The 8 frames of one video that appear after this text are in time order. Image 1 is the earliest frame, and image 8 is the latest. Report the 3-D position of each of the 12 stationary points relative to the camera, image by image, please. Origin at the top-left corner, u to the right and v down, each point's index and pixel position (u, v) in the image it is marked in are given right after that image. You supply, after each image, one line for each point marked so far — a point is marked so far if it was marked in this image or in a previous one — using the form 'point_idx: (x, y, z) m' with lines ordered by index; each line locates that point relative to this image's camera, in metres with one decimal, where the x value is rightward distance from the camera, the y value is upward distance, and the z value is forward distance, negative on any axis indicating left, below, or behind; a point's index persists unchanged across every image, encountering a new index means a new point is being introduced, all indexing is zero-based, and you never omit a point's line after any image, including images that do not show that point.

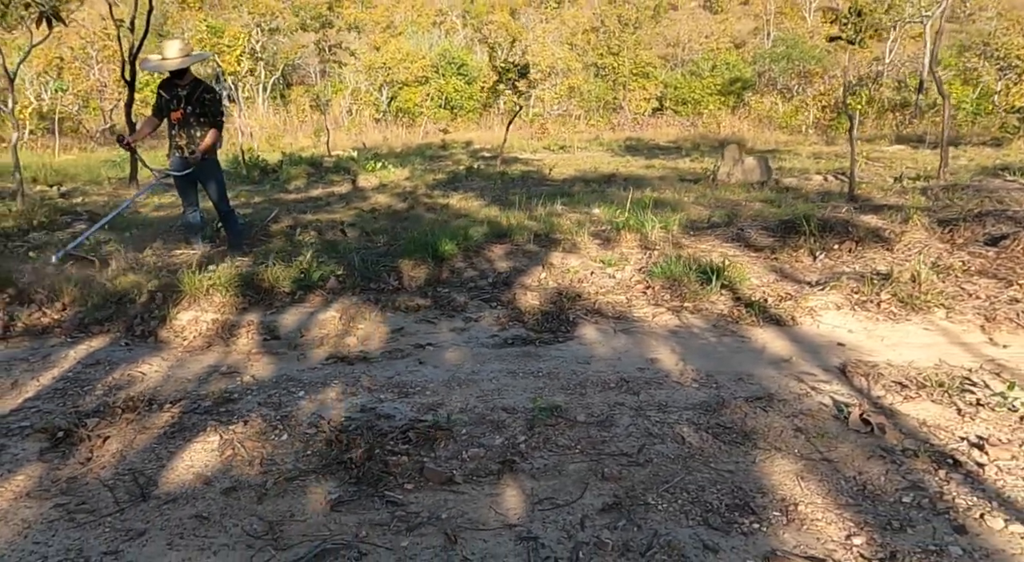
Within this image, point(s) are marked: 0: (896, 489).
0: (+1.2, -0.6, +2.4) m
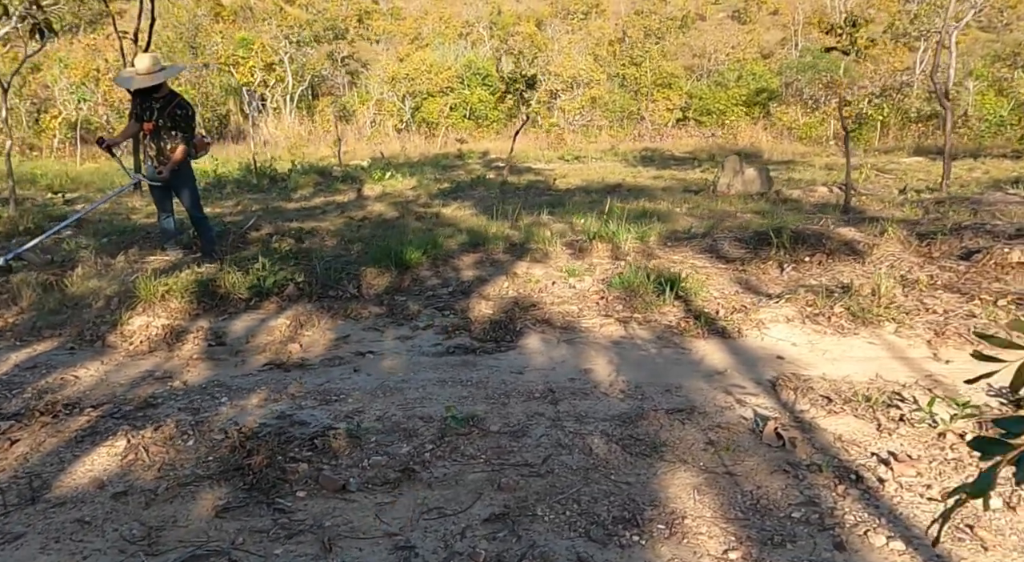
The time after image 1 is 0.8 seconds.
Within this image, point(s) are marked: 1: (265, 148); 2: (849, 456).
0: (+0.8, -0.7, +2.4) m
1: (-4.5, +2.6, +15.0) m
2: (+1.1, -0.6, +2.6) m
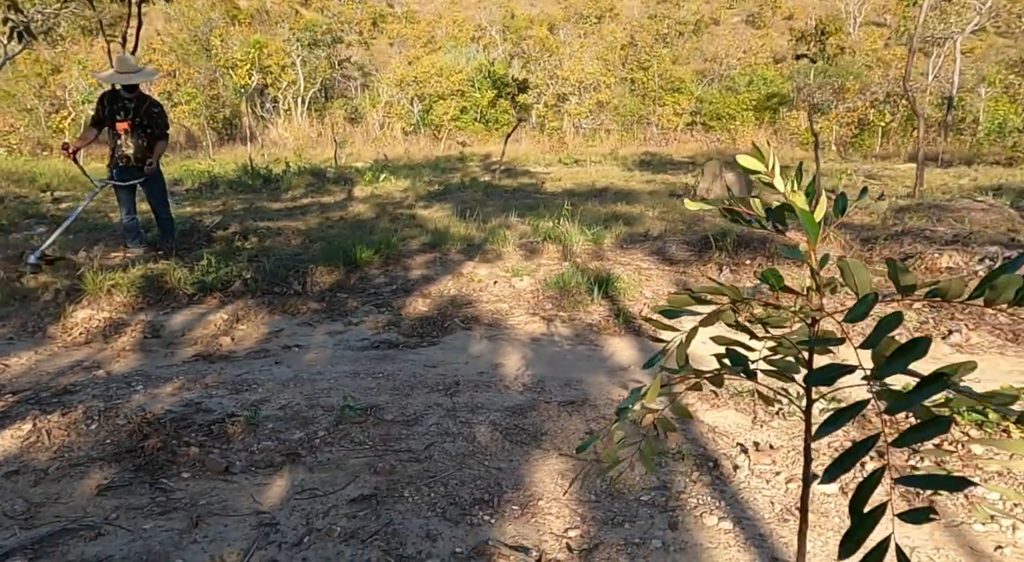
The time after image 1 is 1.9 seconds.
0: (+0.4, -0.7, +2.5) m
1: (-4.7, +2.6, +15.2) m
2: (+0.7, -0.6, +2.8) m
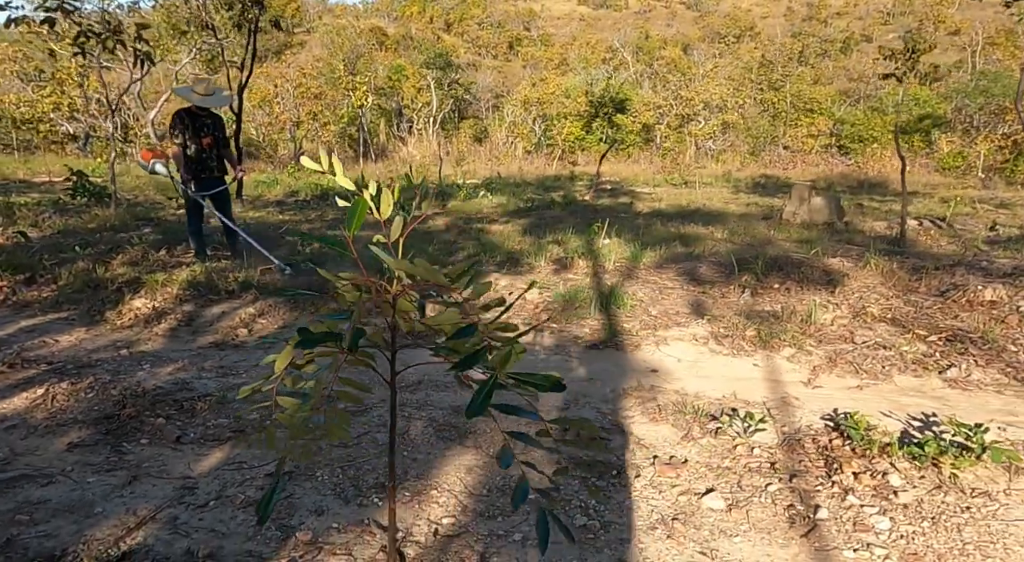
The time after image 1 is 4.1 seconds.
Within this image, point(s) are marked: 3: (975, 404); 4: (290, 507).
0: (+0.1, -0.7, +2.6) m
1: (-2.7, +2.4, +16.0) m
2: (+0.4, -0.6, +2.8) m
3: (+2.0, -0.5, +3.3) m
4: (-0.7, -0.7, +2.5) m
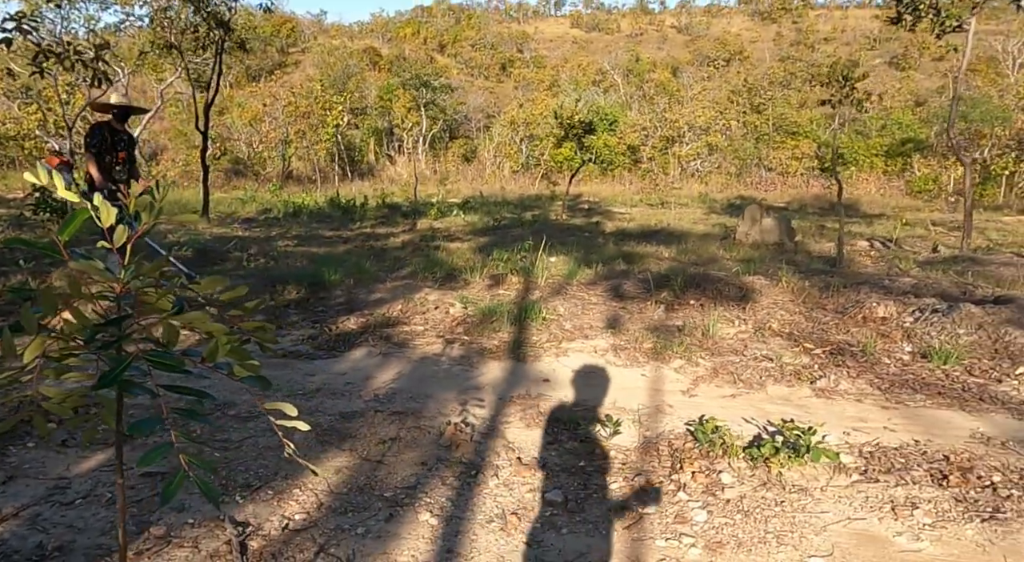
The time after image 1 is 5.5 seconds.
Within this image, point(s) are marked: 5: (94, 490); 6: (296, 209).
0: (-0.4, -0.7, +2.8) m
1: (-3.3, +2.1, +16.3) m
2: (-0.1, -0.7, +3.0) m
3: (+1.5, -0.6, +3.5) m
4: (-1.2, -0.8, +2.6) m
5: (-1.5, -0.7, +2.7) m
6: (-3.8, +1.3, +13.4) m
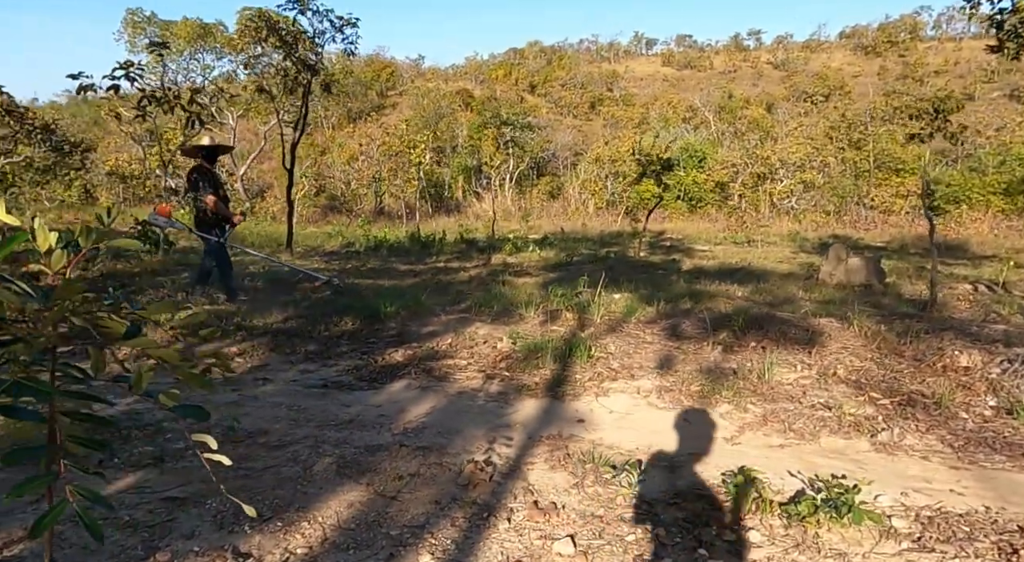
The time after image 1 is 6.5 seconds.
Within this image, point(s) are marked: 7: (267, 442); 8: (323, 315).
0: (-0.4, -0.9, +2.7) m
1: (-1.6, +1.3, +16.6) m
2: (0.0, -0.8, +2.9) m
3: (+1.6, -0.8, +3.2) m
4: (-1.2, -0.9, +2.6) m
5: (-1.4, -0.8, +2.8) m
6: (-2.5, +0.7, +13.7) m
7: (-1.1, -0.7, +3.5) m
8: (-1.5, -0.3, +5.9) m
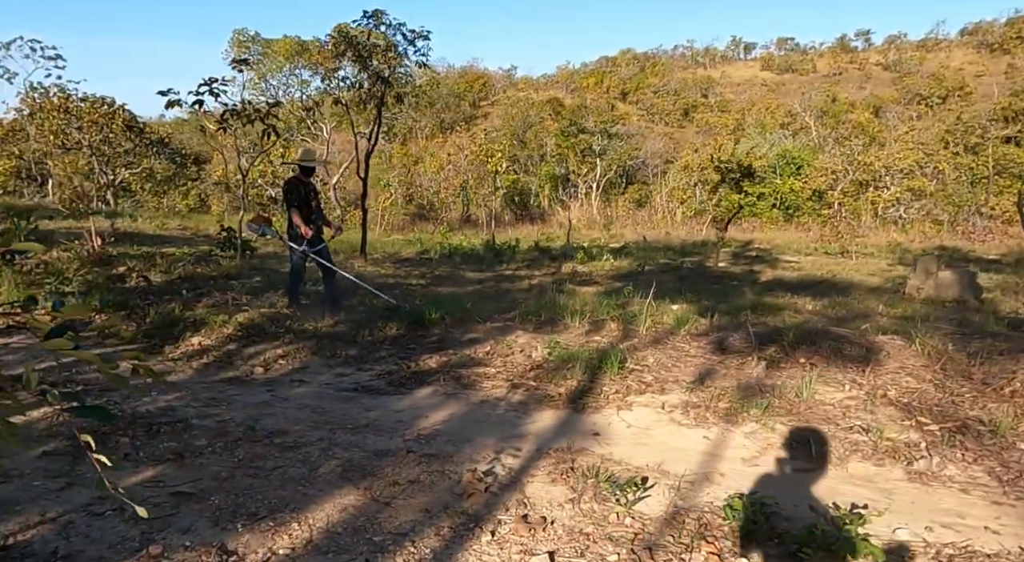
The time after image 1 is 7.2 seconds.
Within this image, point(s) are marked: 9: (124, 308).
0: (-0.4, -0.9, +2.7) m
1: (0.0, +1.2, +16.6) m
2: (0.0, -0.9, +2.8) m
3: (+1.6, -0.8, +3.0) m
4: (-1.2, -0.9, +2.7) m
5: (-1.5, -0.8, +2.9) m
6: (-1.2, +0.6, +13.9) m
7: (-1.1, -0.7, +3.5) m
8: (-1.1, -0.3, +6.0) m
9: (-3.1, -0.2, +6.1) m
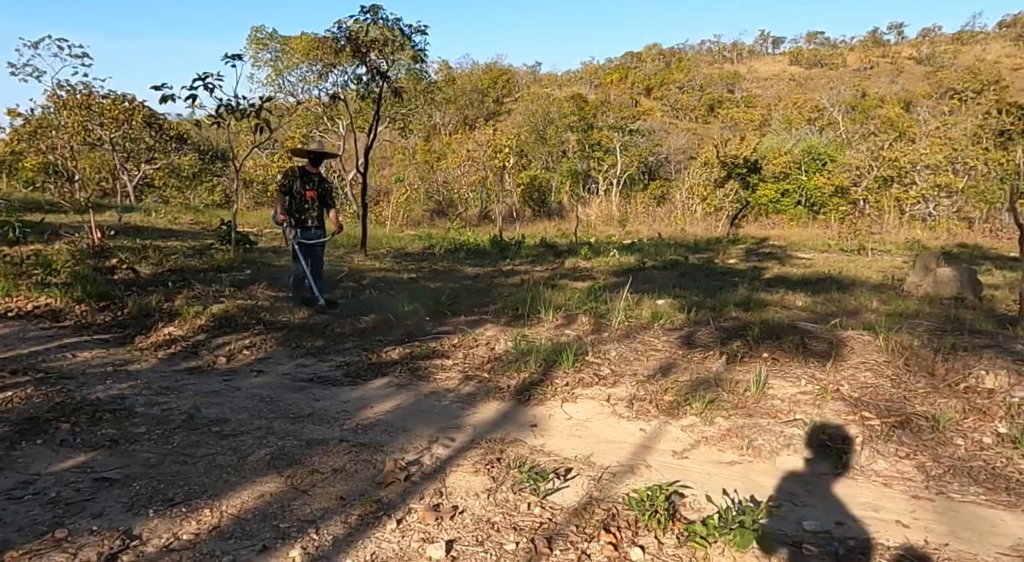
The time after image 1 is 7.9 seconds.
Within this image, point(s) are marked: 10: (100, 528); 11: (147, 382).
0: (-0.8, -0.8, +2.7) m
1: (+0.2, +1.3, +16.6) m
2: (-0.4, -0.8, +2.8) m
3: (+1.3, -0.8, +2.9) m
4: (-1.6, -0.8, +2.8) m
5: (-1.8, -0.8, +2.9) m
6: (-1.1, +0.7, +13.9) m
7: (-1.4, -0.7, +3.6) m
8: (-1.3, -0.2, +6.0) m
9: (-3.3, -0.1, +6.2) m
10: (-1.4, -0.9, +2.6) m
11: (-2.0, -0.6, +4.3) m
